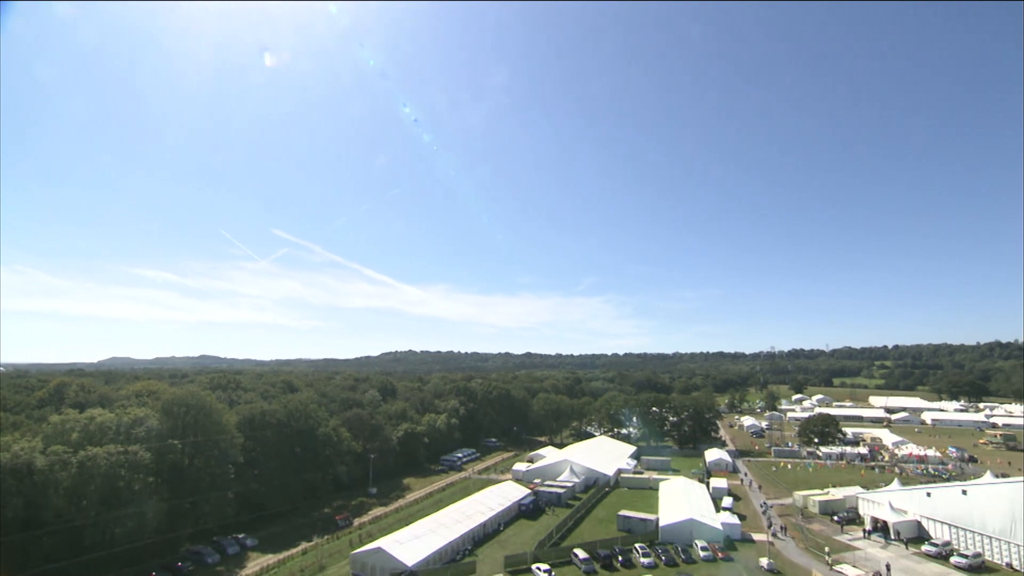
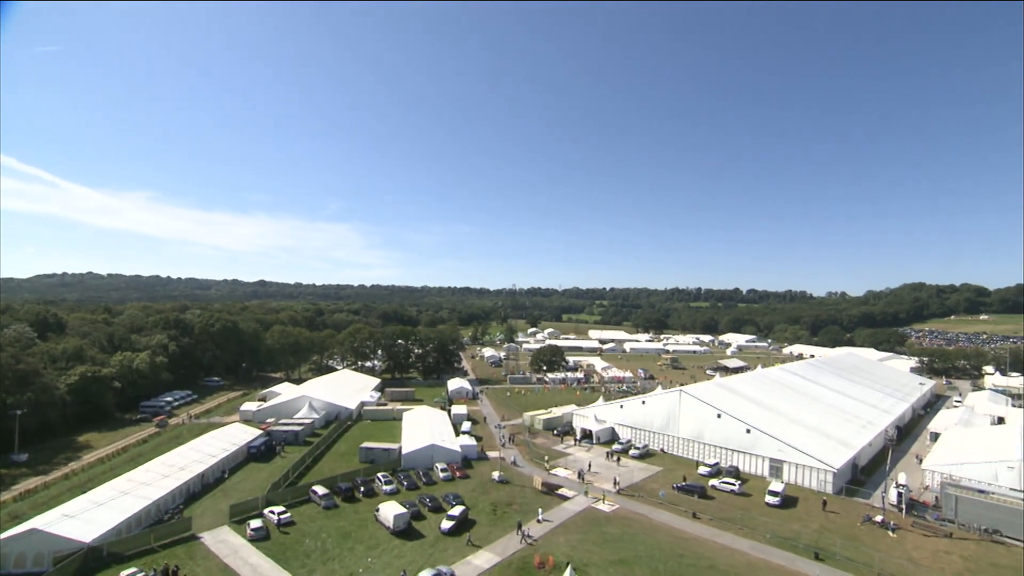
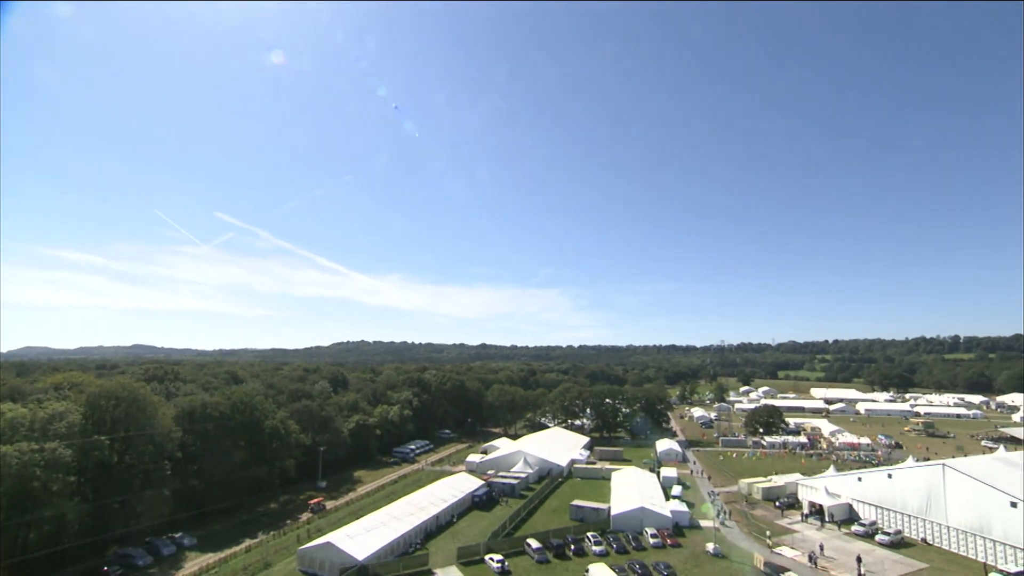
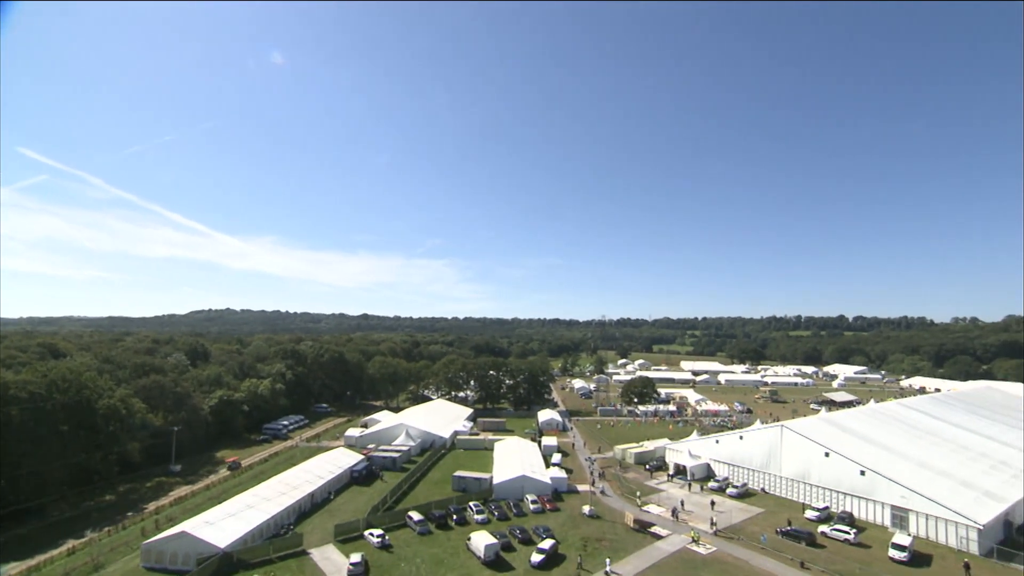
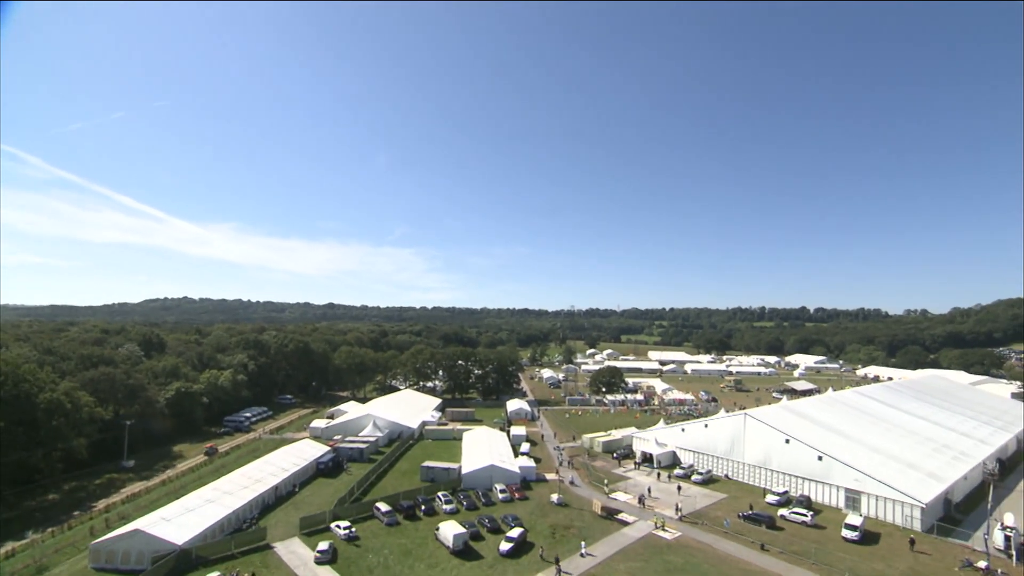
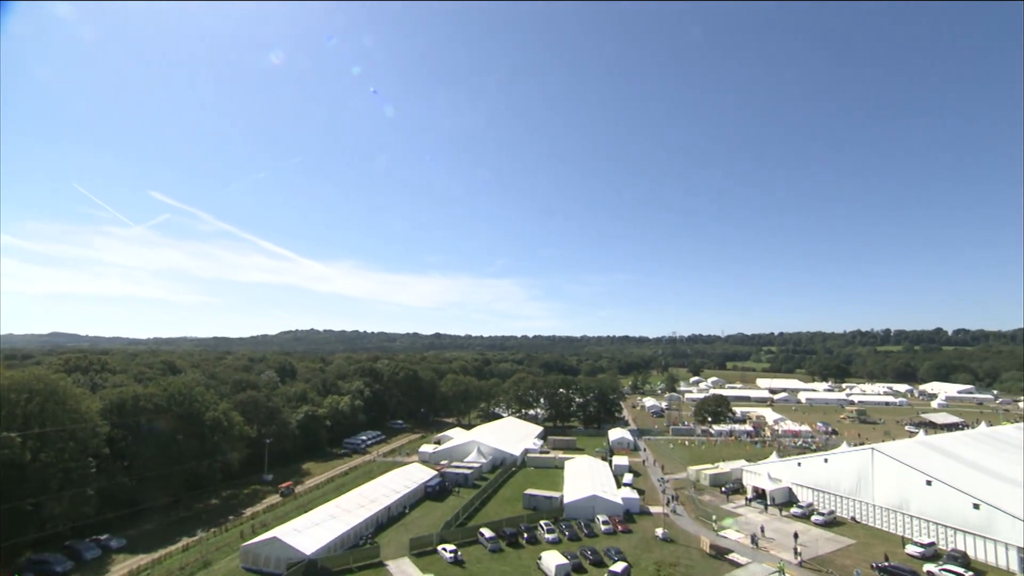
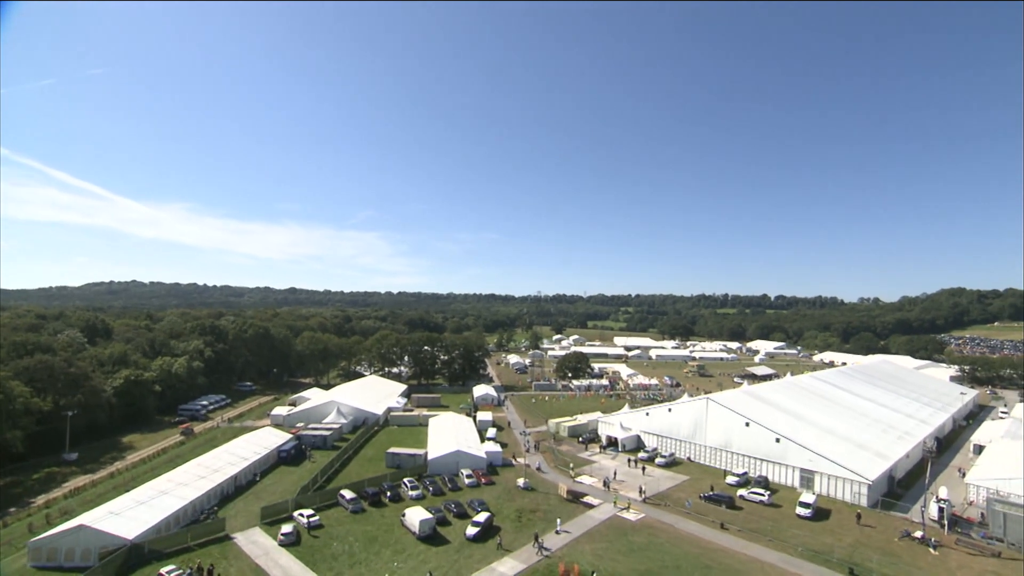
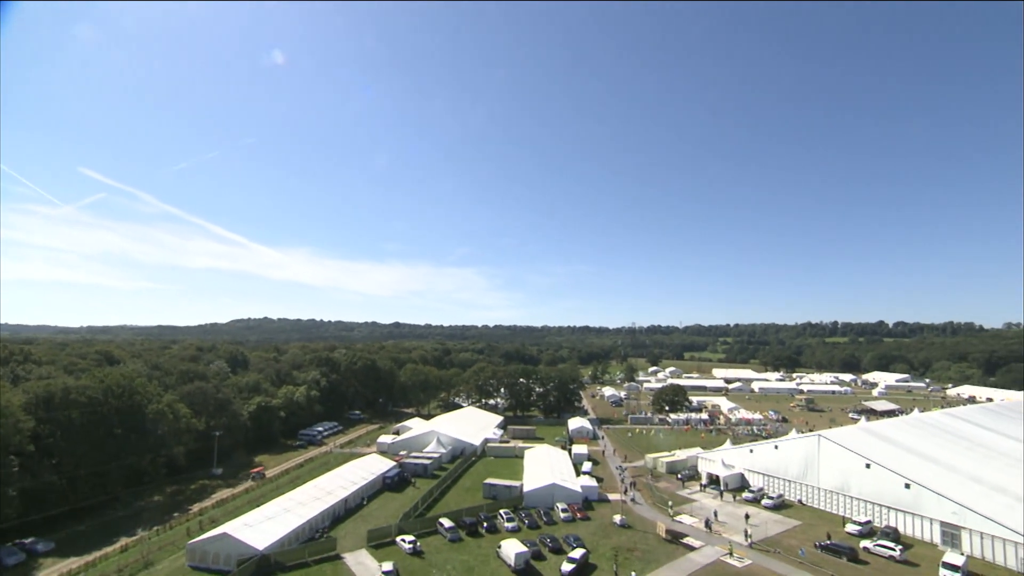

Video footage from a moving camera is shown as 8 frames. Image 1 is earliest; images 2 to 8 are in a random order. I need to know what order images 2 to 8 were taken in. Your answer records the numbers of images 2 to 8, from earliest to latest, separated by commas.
3, 6, 8, 4, 5, 7, 2
